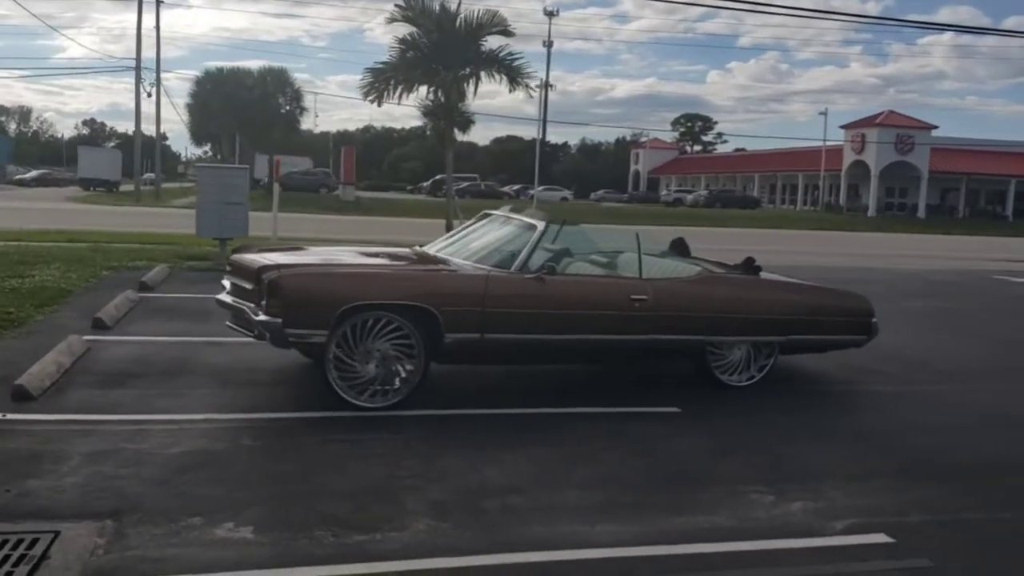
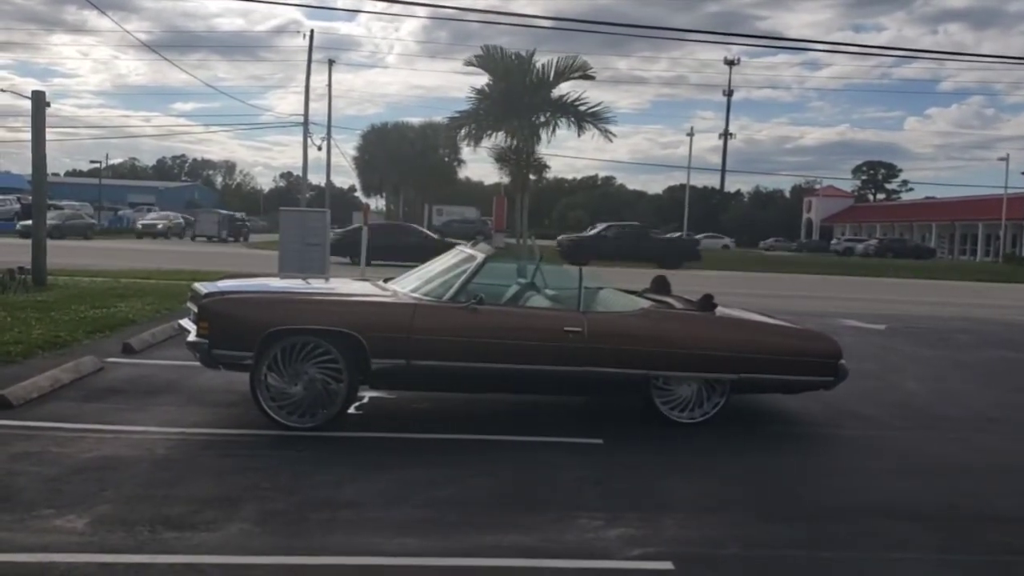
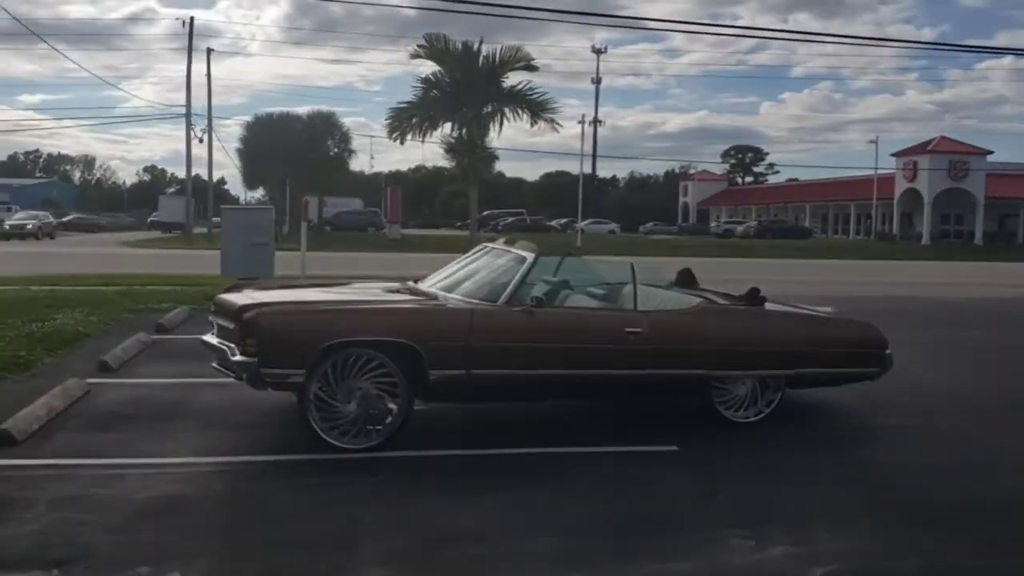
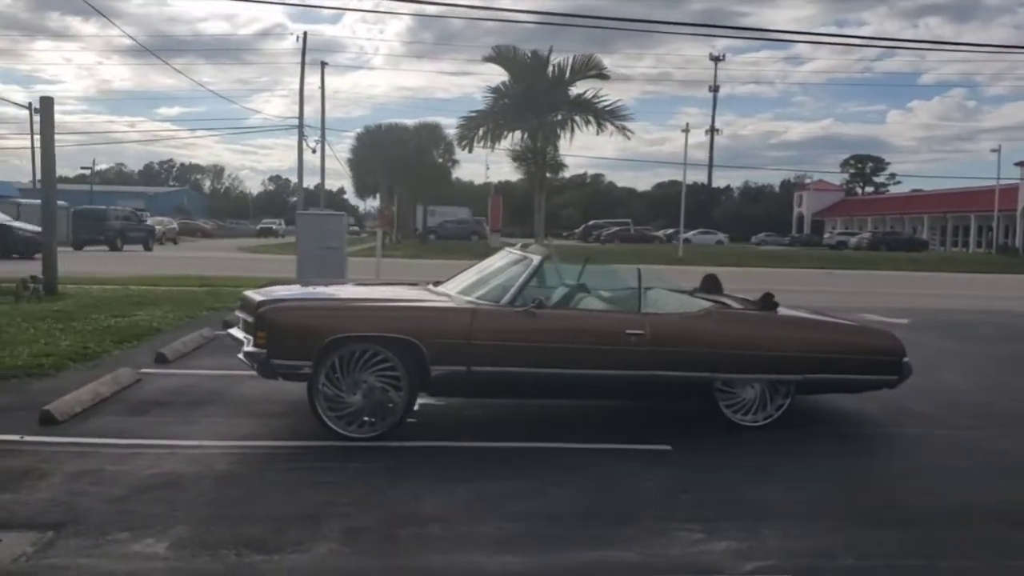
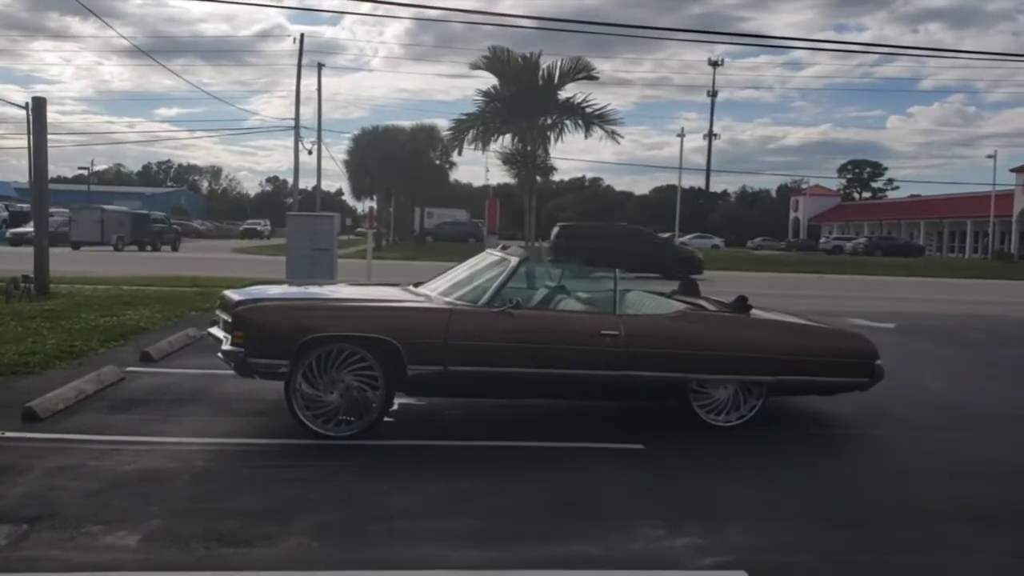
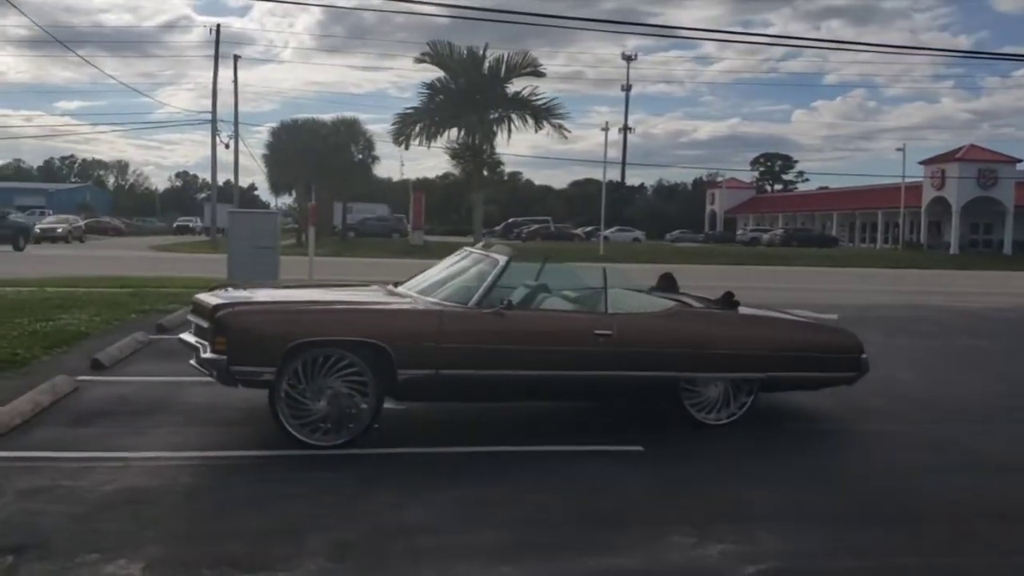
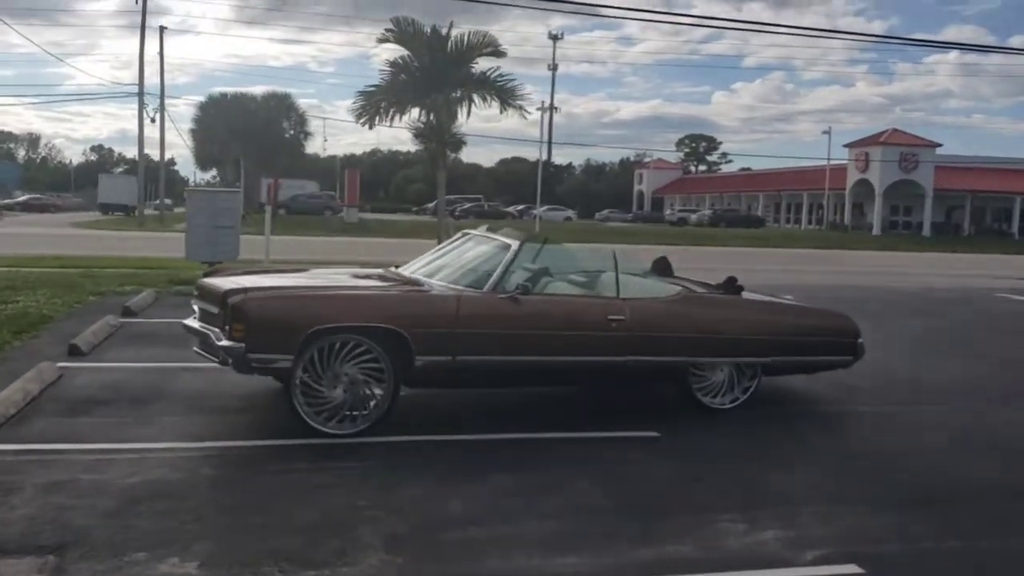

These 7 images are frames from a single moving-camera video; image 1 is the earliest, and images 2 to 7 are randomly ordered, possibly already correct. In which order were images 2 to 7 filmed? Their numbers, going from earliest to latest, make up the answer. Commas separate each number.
7, 3, 6, 4, 5, 2
